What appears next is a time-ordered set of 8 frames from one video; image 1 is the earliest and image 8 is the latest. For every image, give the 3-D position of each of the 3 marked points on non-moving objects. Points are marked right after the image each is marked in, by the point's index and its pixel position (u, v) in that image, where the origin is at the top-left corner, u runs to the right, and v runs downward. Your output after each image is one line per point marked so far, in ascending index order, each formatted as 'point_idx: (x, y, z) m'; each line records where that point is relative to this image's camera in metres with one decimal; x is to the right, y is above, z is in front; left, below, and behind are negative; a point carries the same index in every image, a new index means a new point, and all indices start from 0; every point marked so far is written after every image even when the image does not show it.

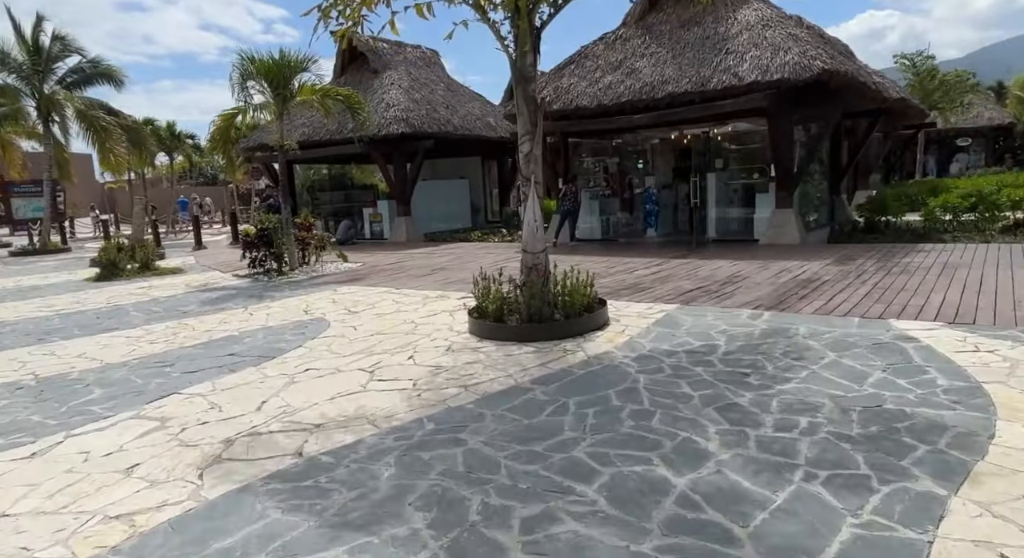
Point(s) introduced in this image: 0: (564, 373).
0: (+0.3, -0.6, +4.3) m
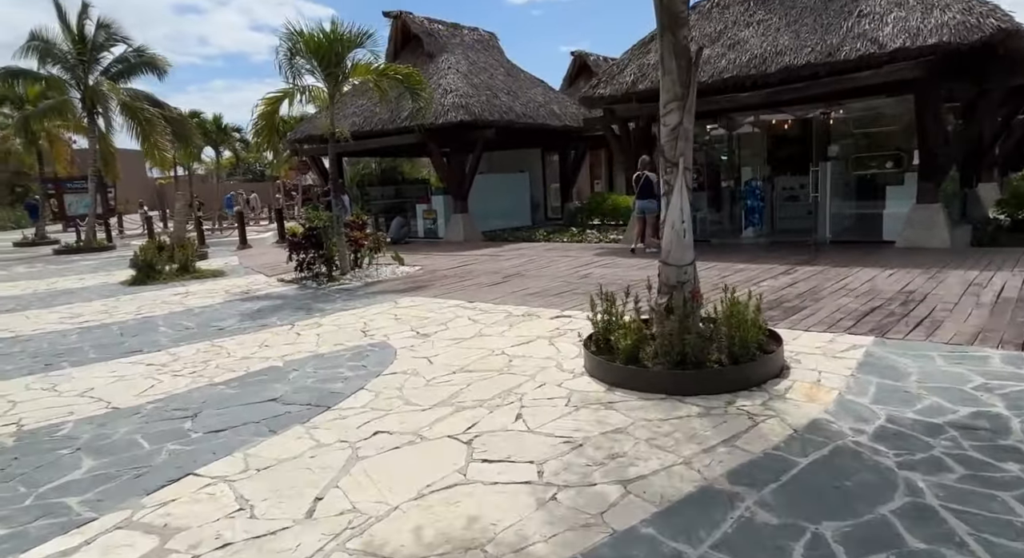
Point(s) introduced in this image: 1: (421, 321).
0: (+1.1, -0.8, +2.7) m
1: (-0.9, -0.4, +6.6) m
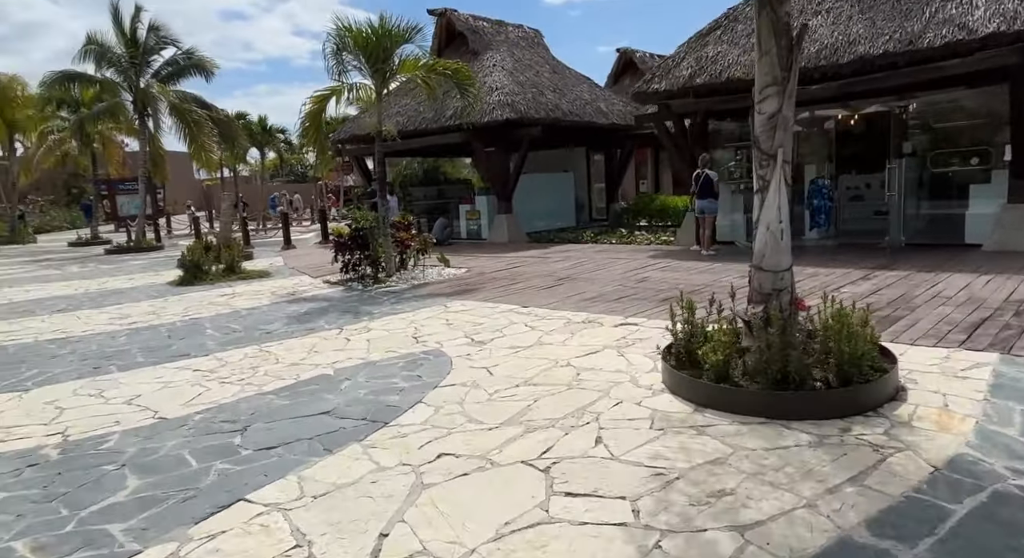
0: (+1.4, -0.8, +2.3) m
1: (-0.4, -0.5, +6.3) m
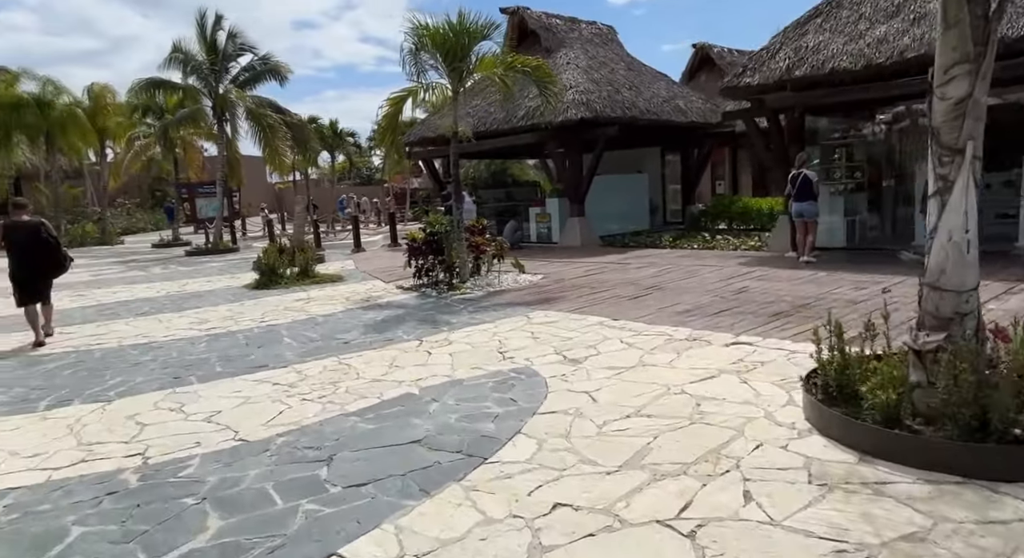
0: (+1.9, -0.9, +1.7) m
1: (+0.5, -0.6, +5.8) m
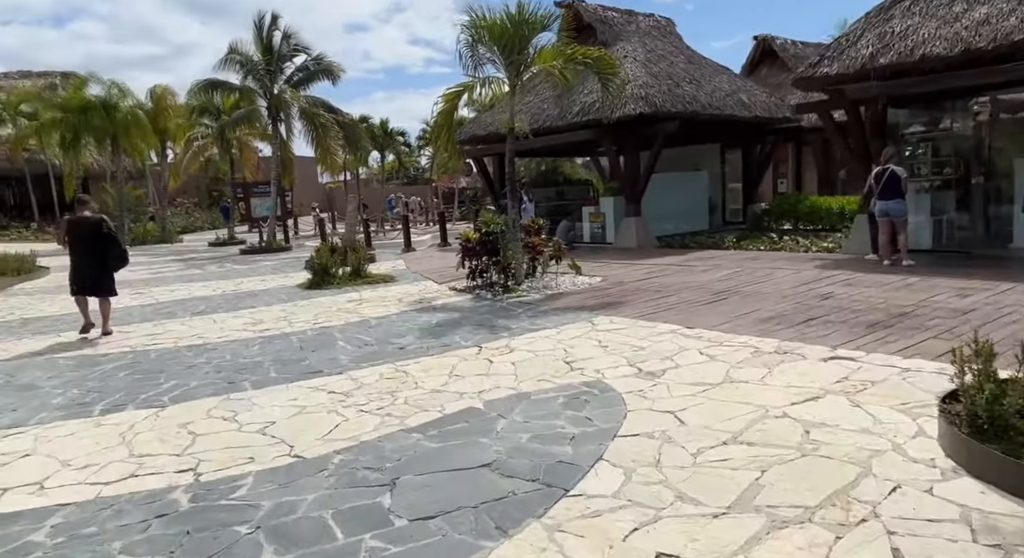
0: (+2.1, -1.0, +1.2) m
1: (+1.0, -0.6, +5.4) m
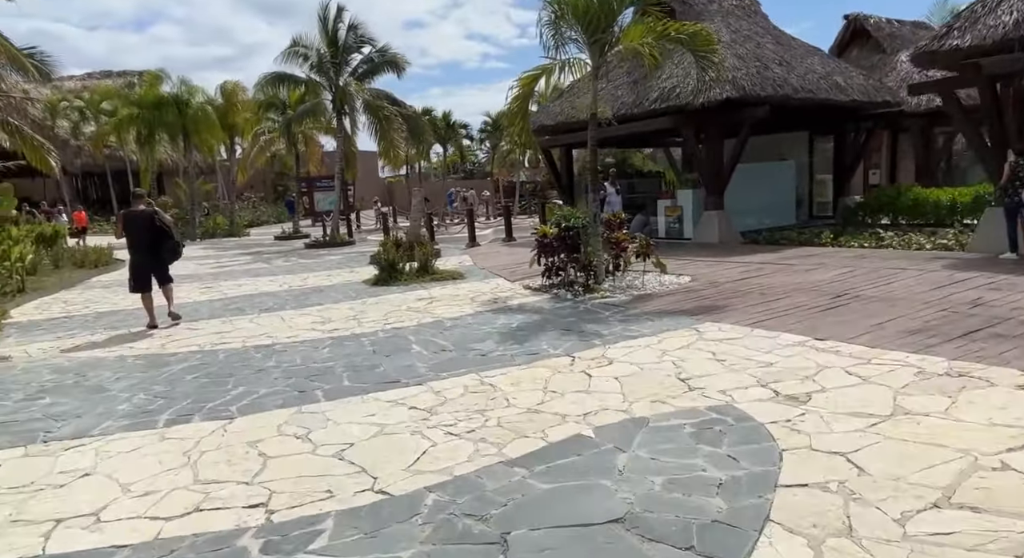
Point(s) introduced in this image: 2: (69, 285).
0: (+2.5, -1.0, +0.3) m
1: (+1.8, -0.6, +4.6) m
2: (-9.3, -0.1, +13.8) m
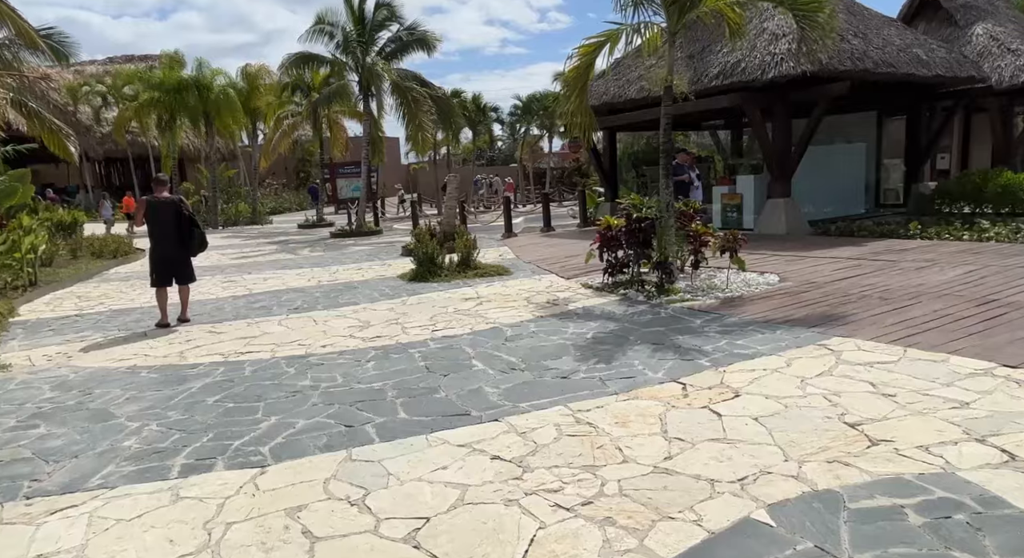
0: (+3.0, -1.2, -0.9) m
1: (+2.4, -0.7, +3.4) m
2: (-8.4, 0.0, +13.0) m
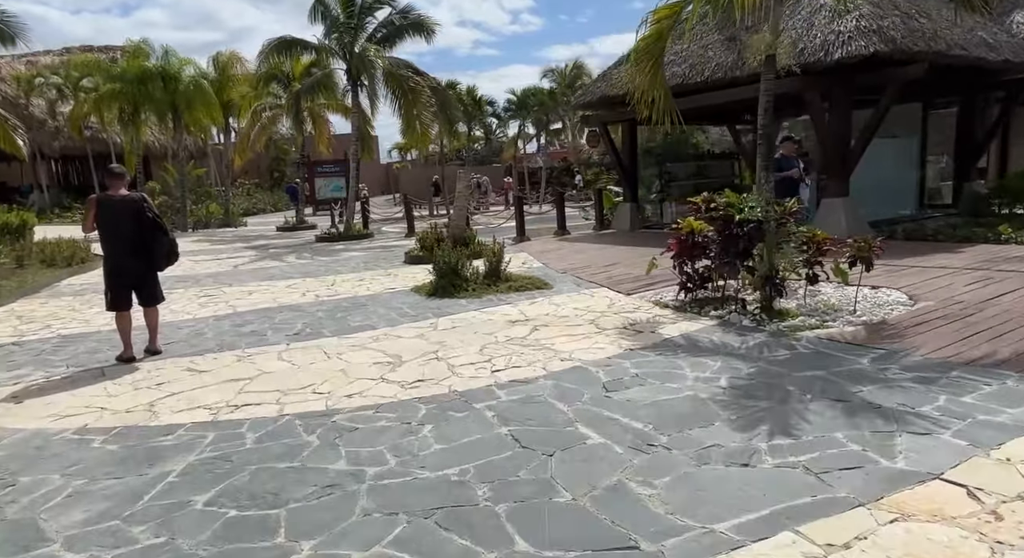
0: (+4.0, -1.4, -2.4) m
1: (+3.2, -0.9, +1.8) m
2: (-8.0, -0.2, +11.0) m
